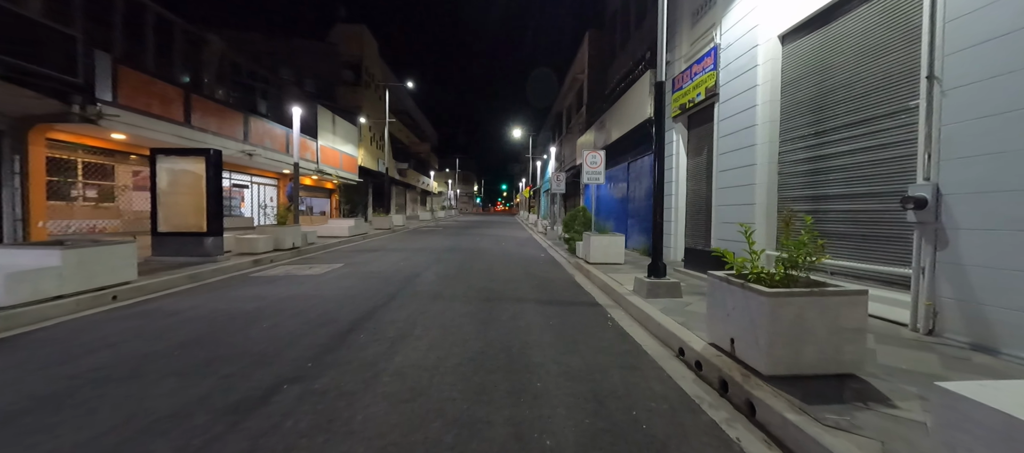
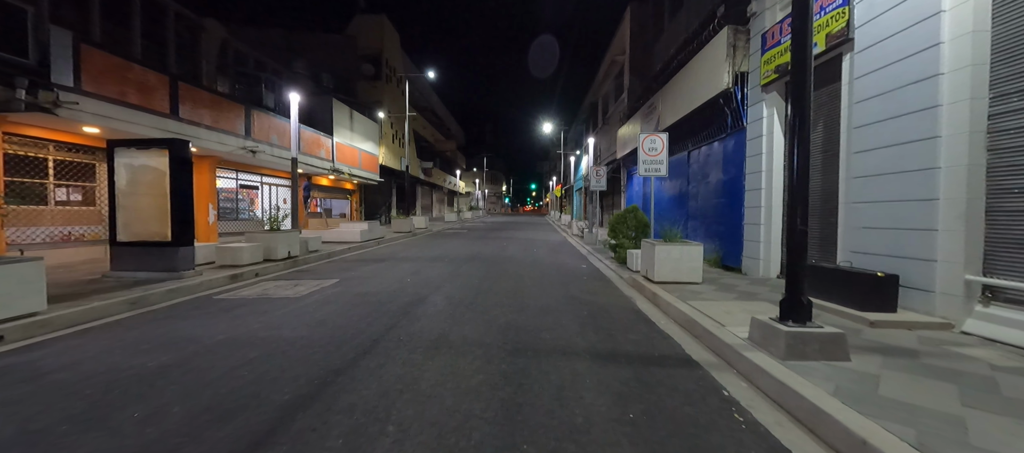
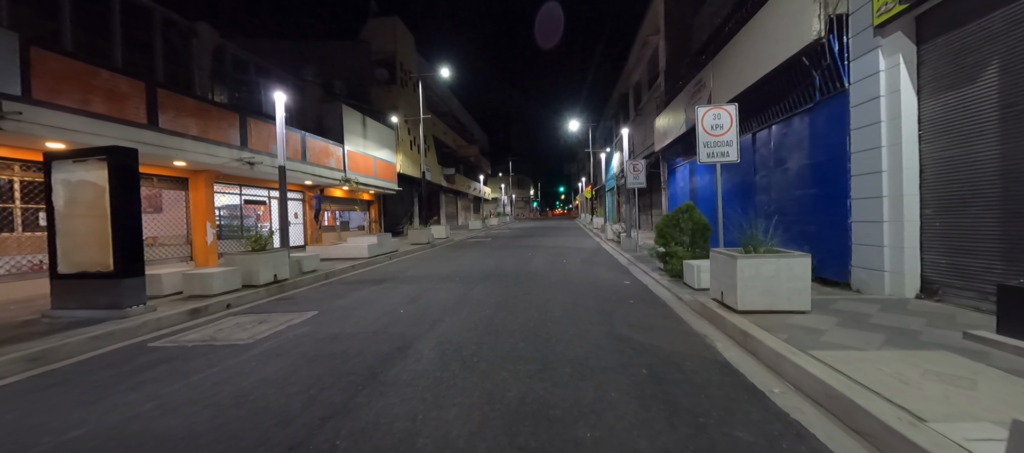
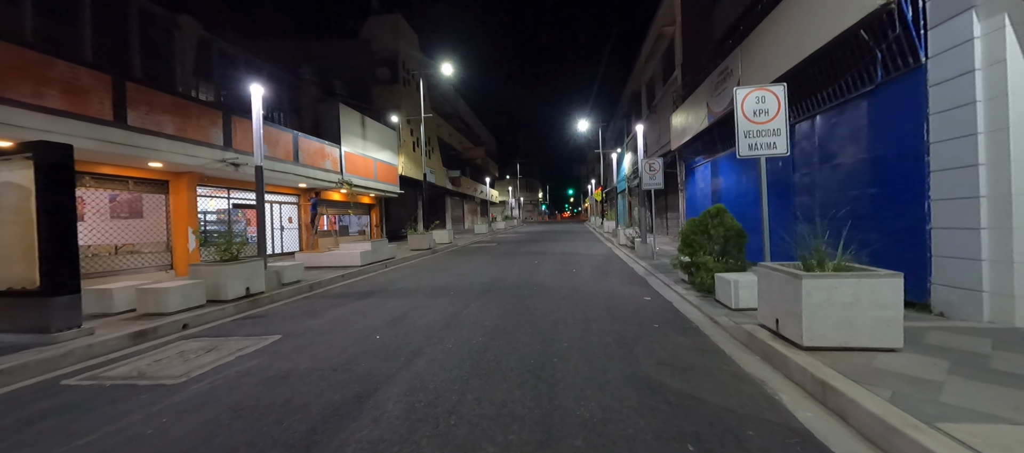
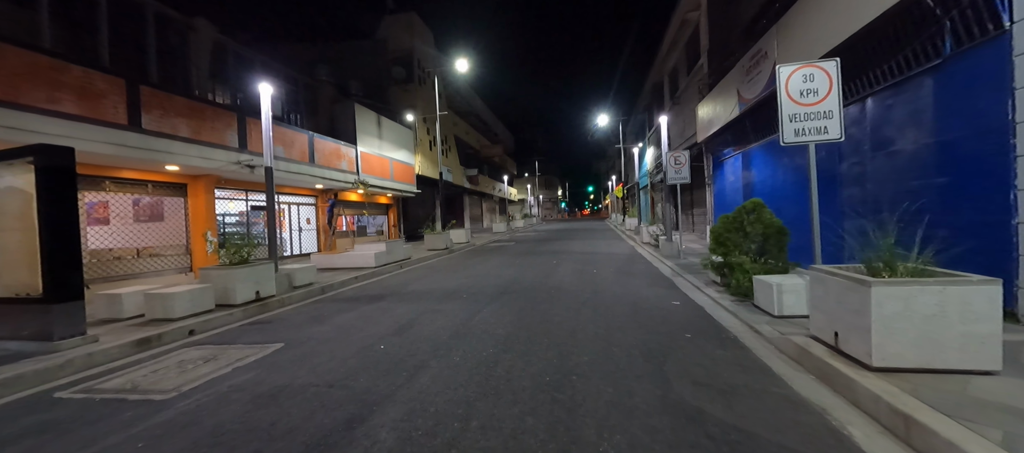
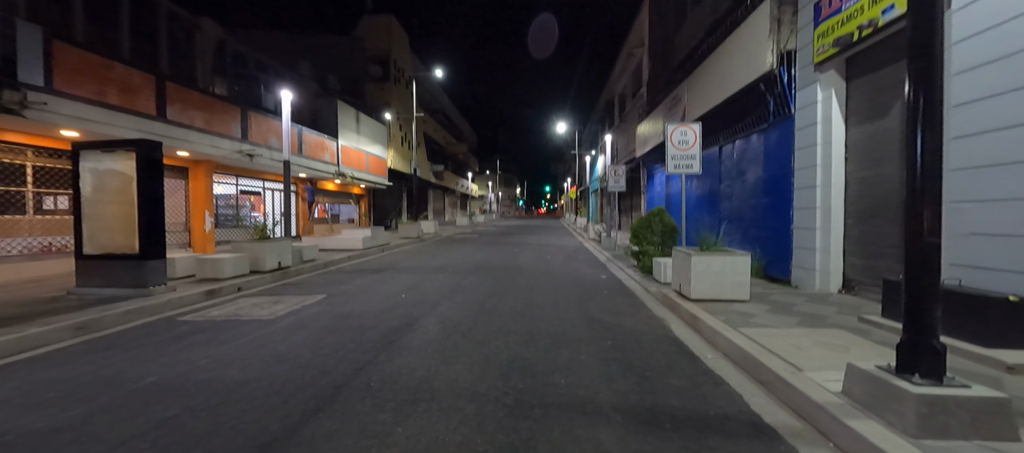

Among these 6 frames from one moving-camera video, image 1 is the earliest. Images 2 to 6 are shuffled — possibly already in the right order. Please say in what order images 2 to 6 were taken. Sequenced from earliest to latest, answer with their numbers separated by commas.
2, 6, 3, 4, 5
